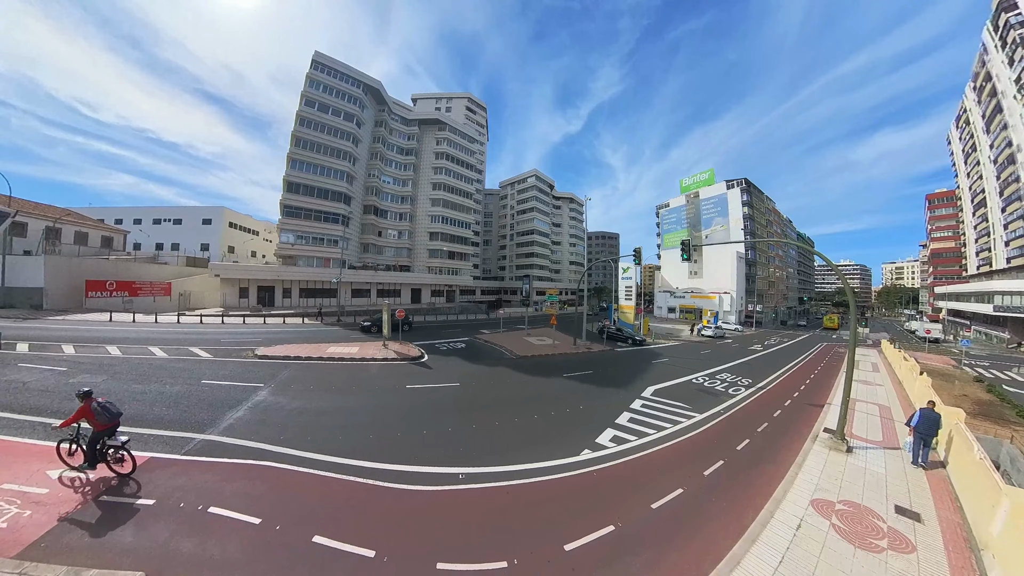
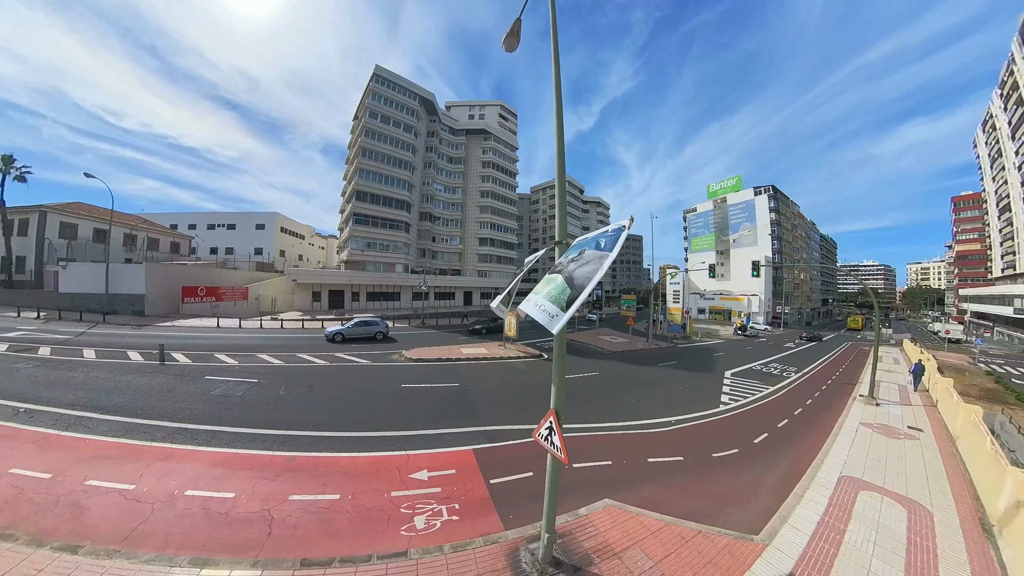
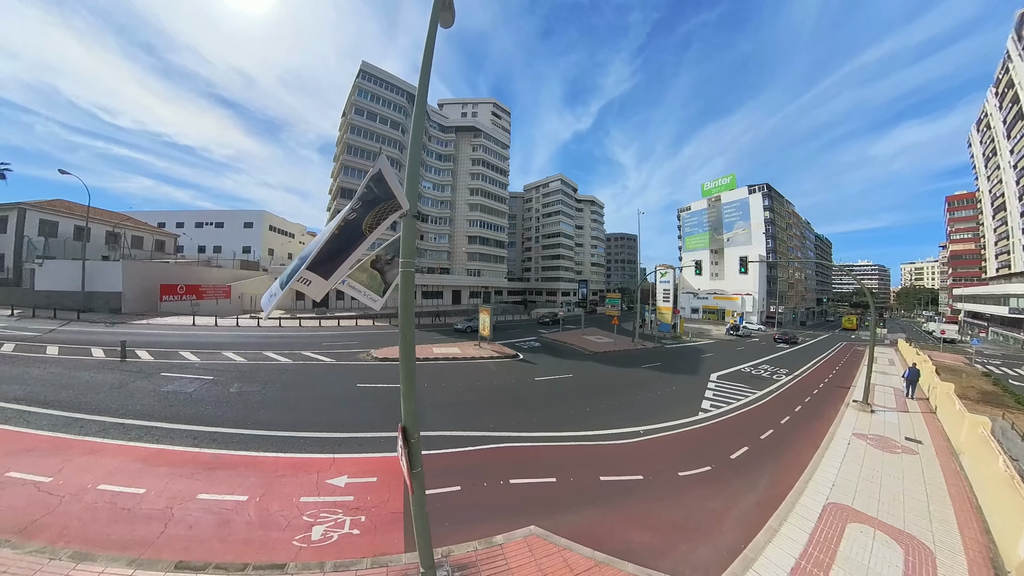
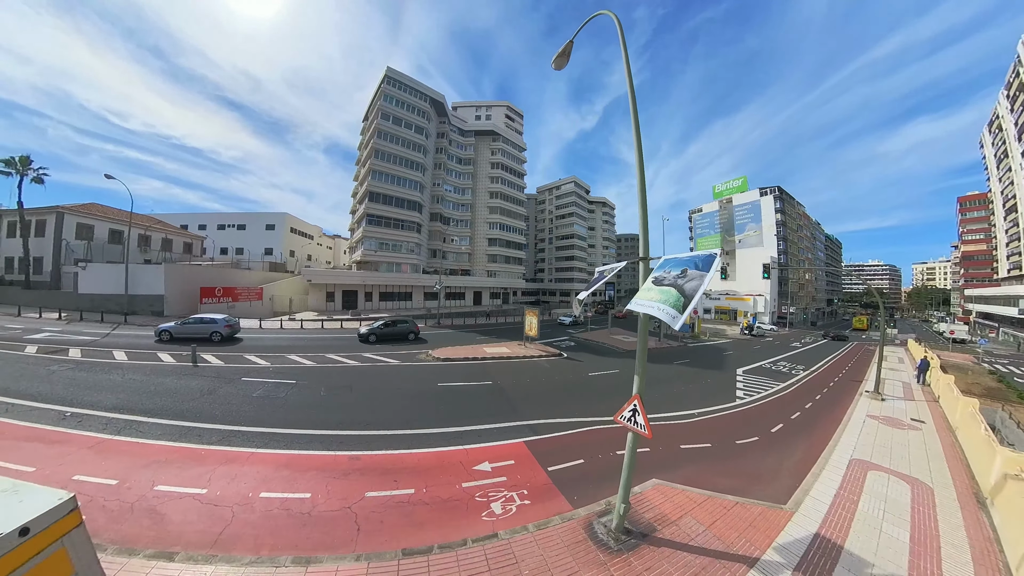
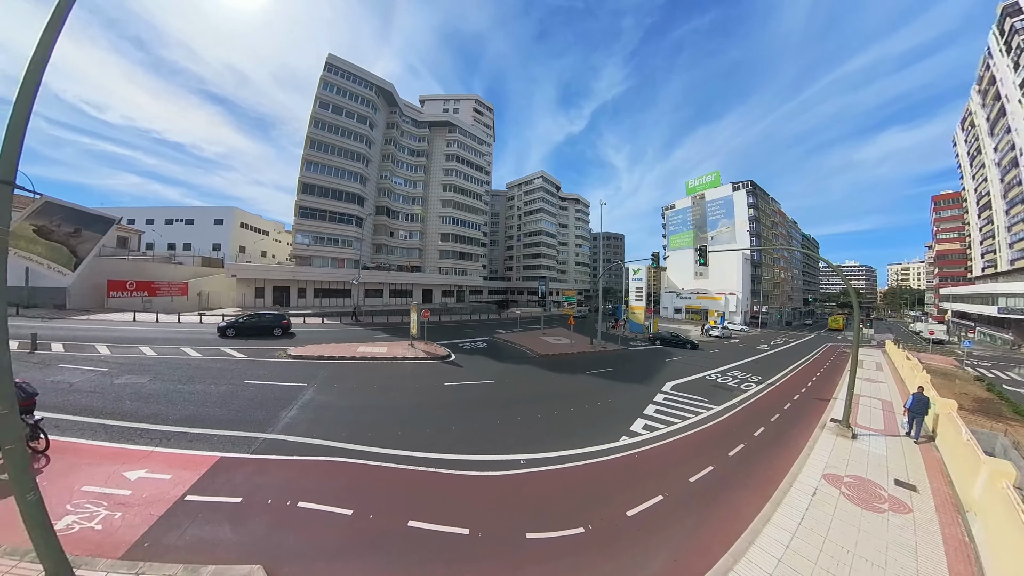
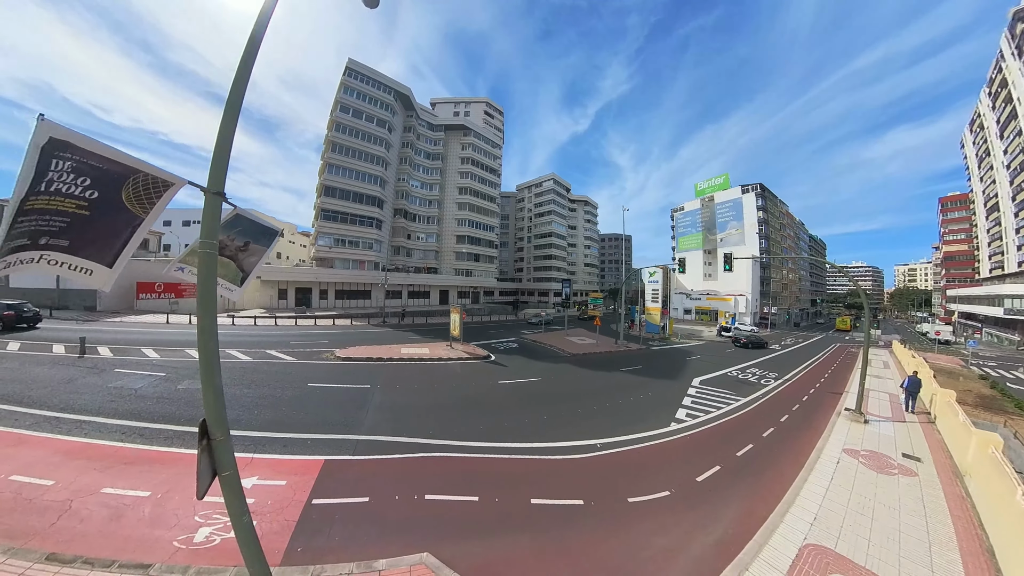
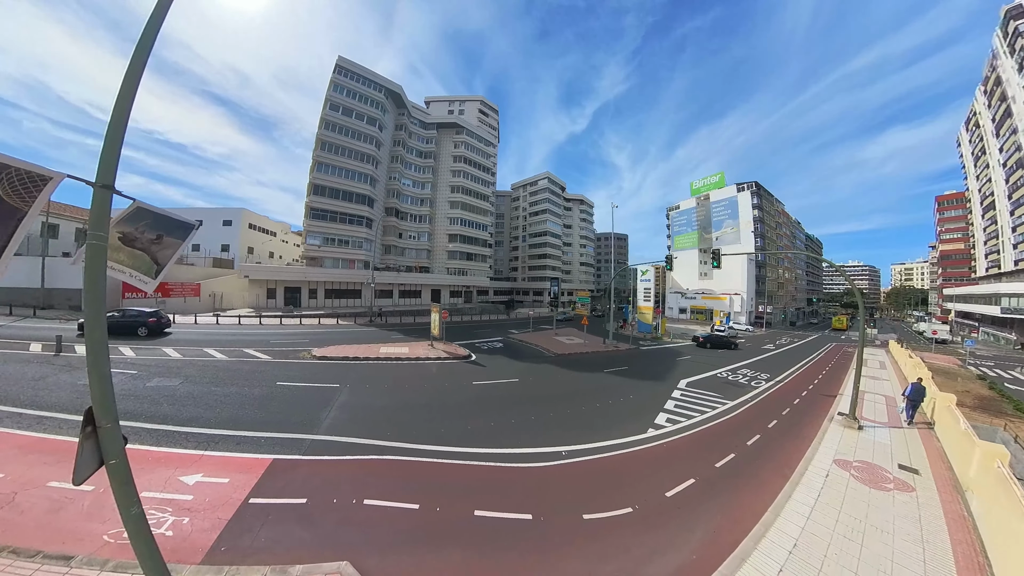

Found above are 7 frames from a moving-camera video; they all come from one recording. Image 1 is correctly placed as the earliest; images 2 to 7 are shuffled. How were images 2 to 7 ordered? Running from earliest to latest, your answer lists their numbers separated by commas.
5, 7, 6, 3, 2, 4
